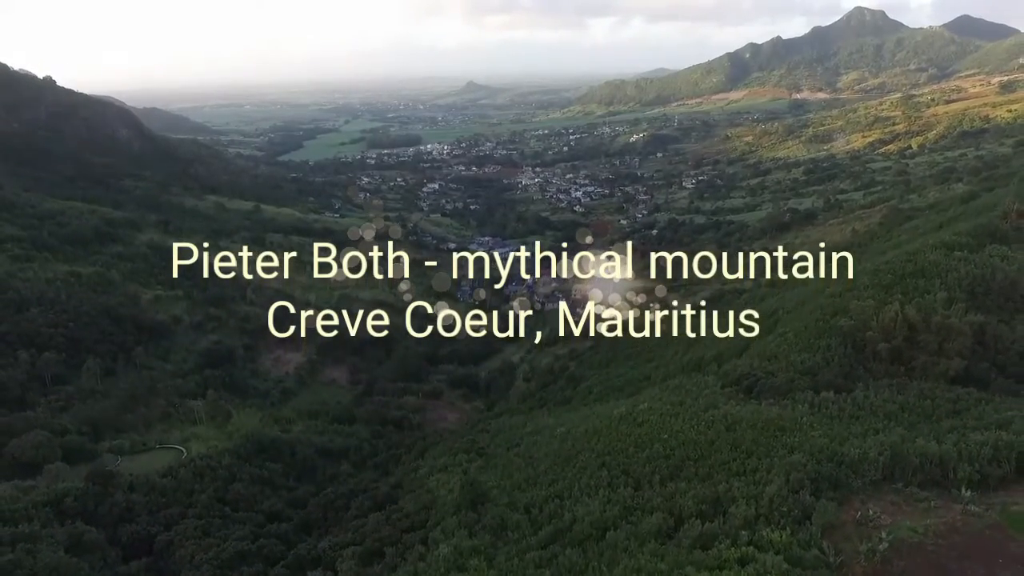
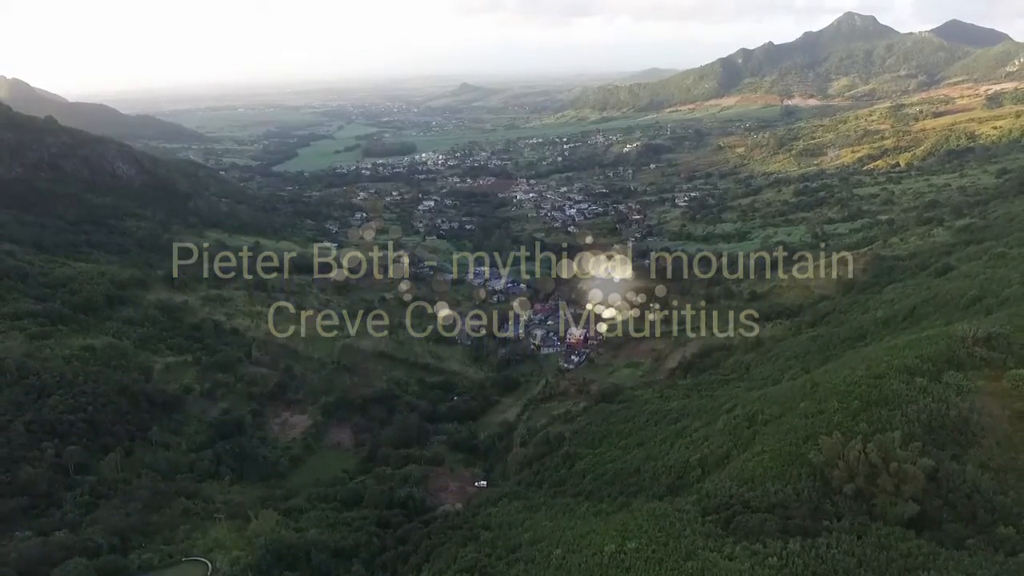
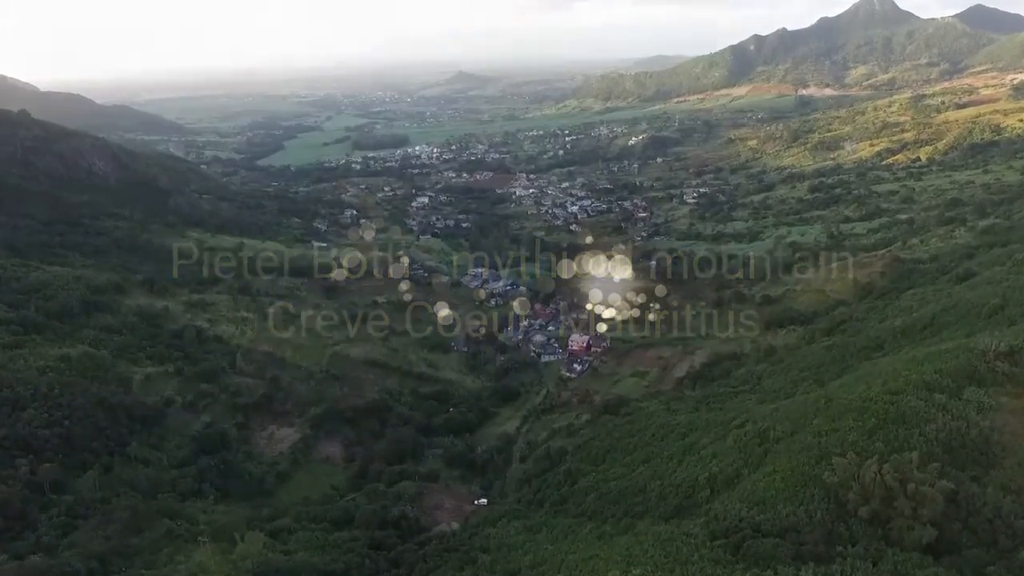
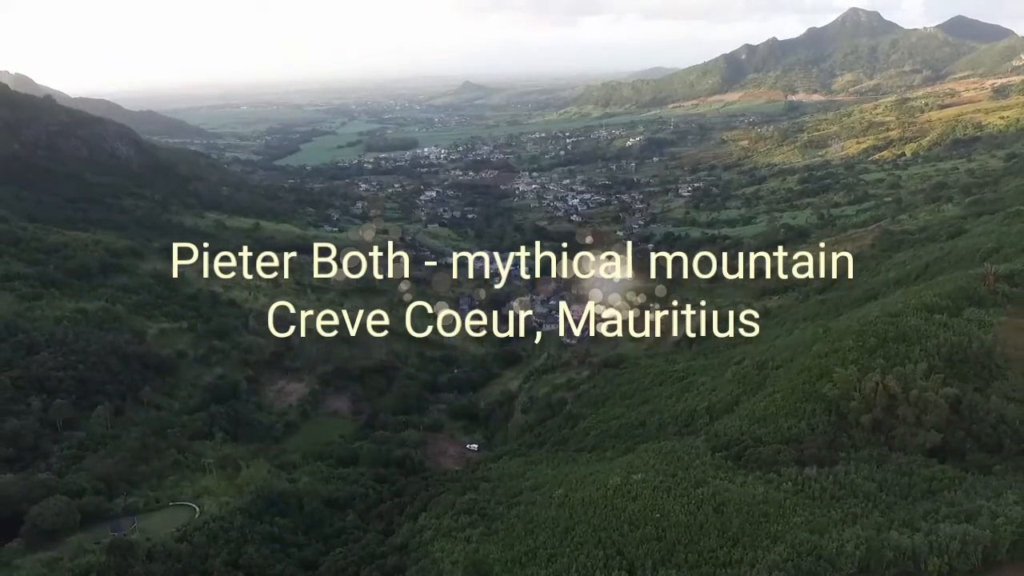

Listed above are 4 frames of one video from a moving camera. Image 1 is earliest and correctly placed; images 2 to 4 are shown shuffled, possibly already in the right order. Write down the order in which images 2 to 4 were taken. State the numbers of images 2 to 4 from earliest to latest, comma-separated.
4, 2, 3
